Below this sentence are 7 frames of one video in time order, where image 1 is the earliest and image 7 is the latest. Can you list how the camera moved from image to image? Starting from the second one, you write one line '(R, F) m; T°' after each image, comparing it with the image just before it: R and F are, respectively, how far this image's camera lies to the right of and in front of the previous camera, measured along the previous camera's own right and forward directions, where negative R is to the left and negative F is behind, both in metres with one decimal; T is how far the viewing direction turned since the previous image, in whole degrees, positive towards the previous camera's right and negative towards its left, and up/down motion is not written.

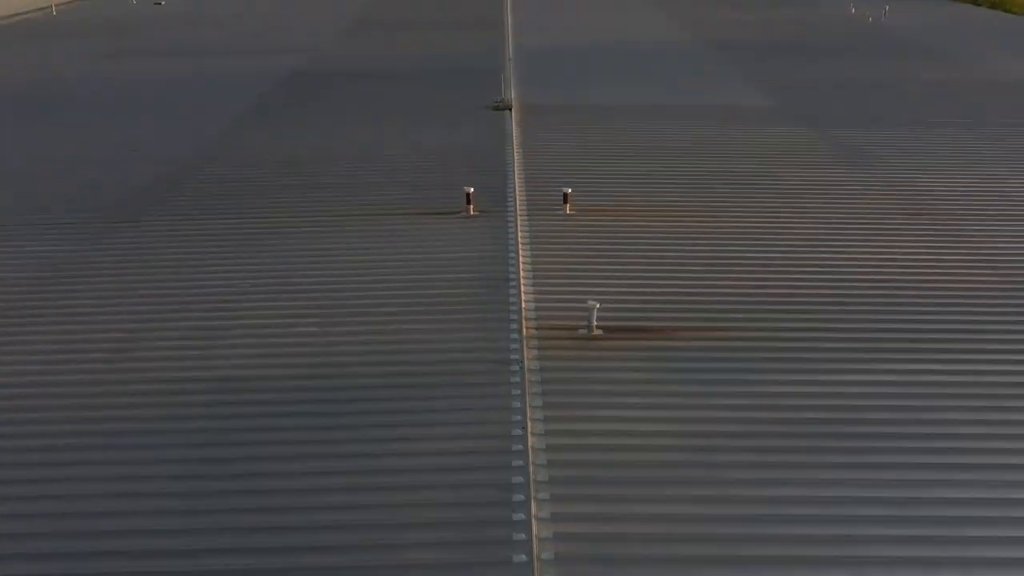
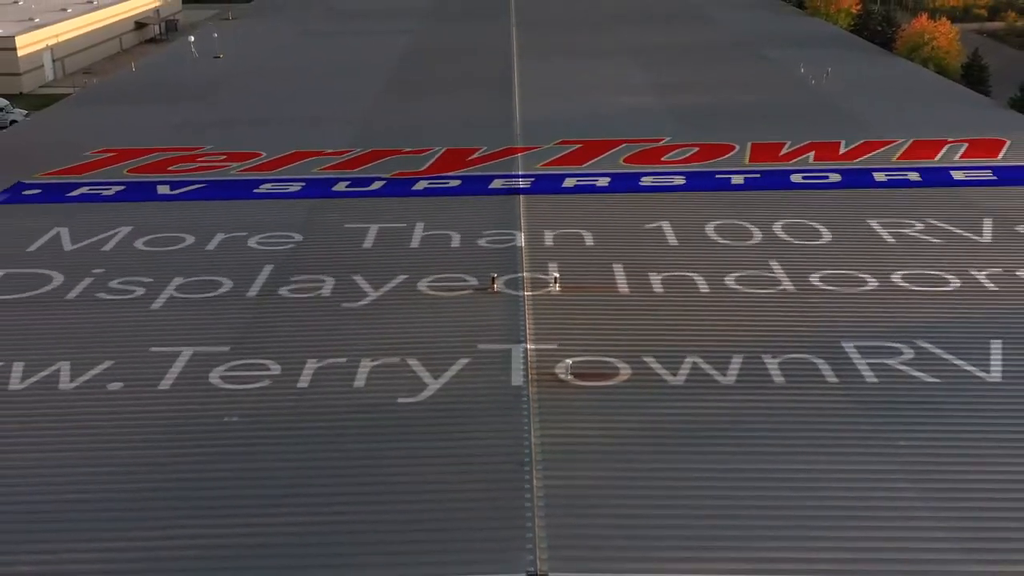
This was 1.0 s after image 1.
(0.0, -0.6) m; 0°
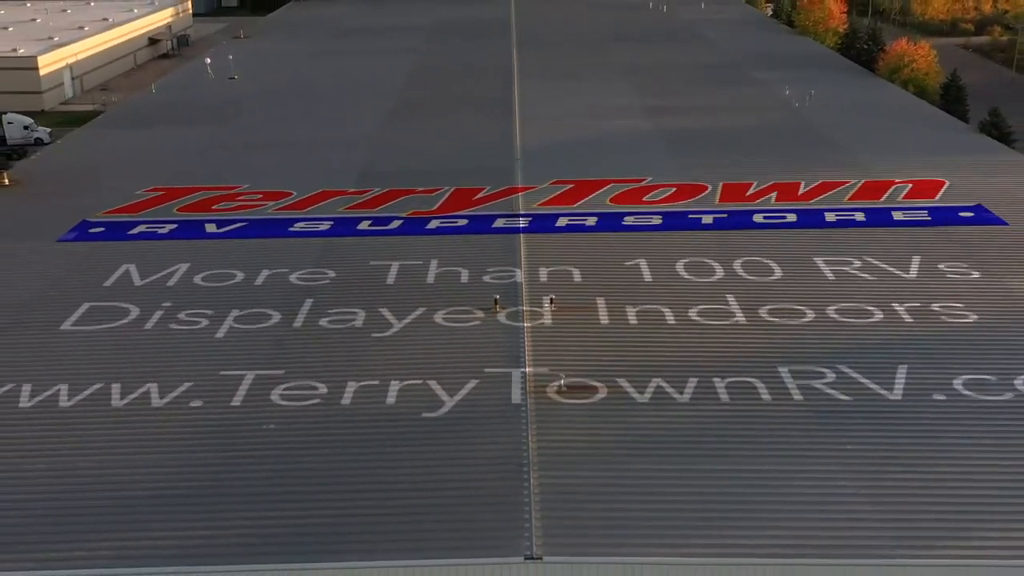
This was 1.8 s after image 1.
(0.0, -1.1) m; 0°
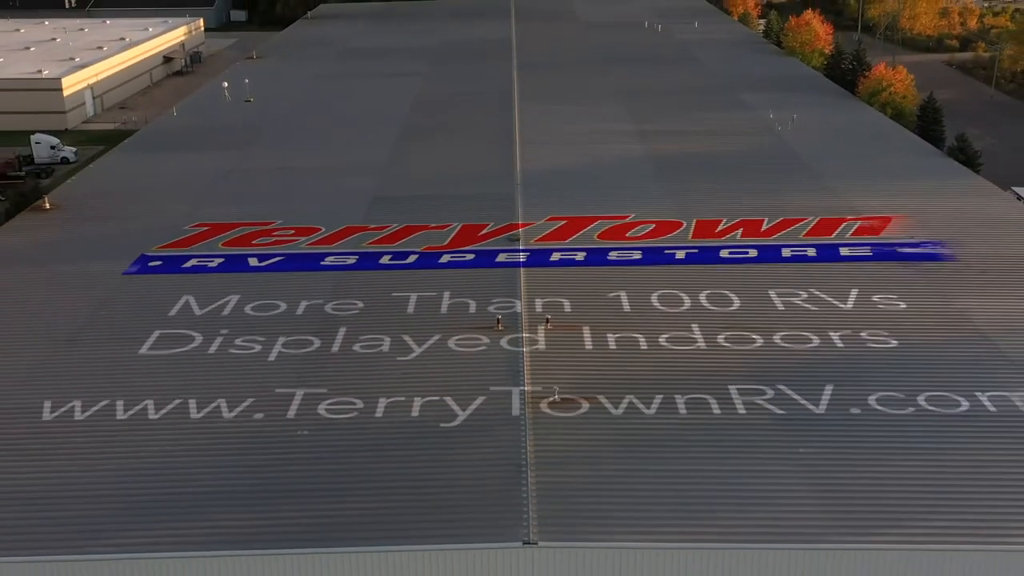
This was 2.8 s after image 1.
(0.0, -1.3) m; 0°
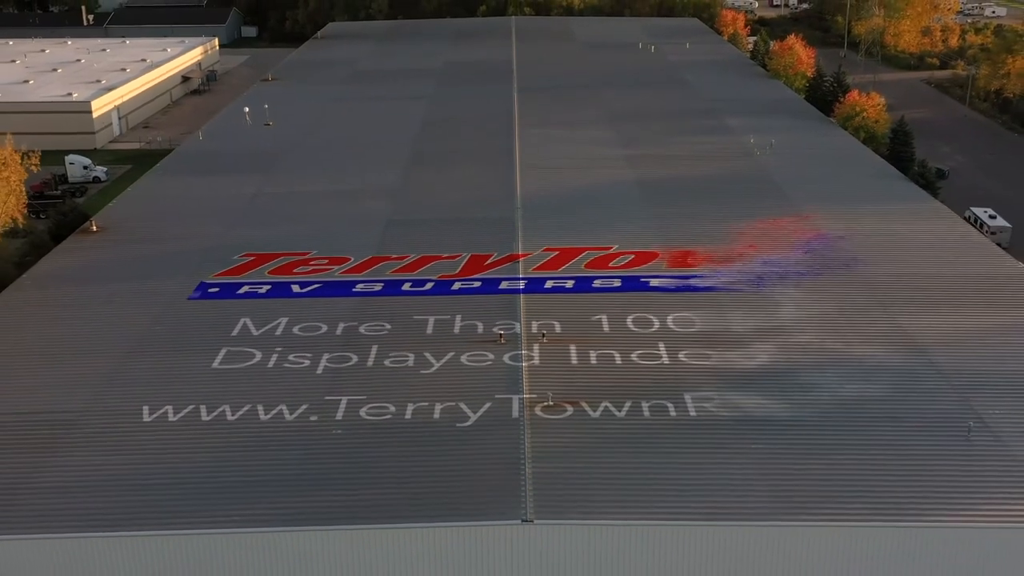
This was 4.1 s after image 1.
(0.0, -1.8) m; 0°
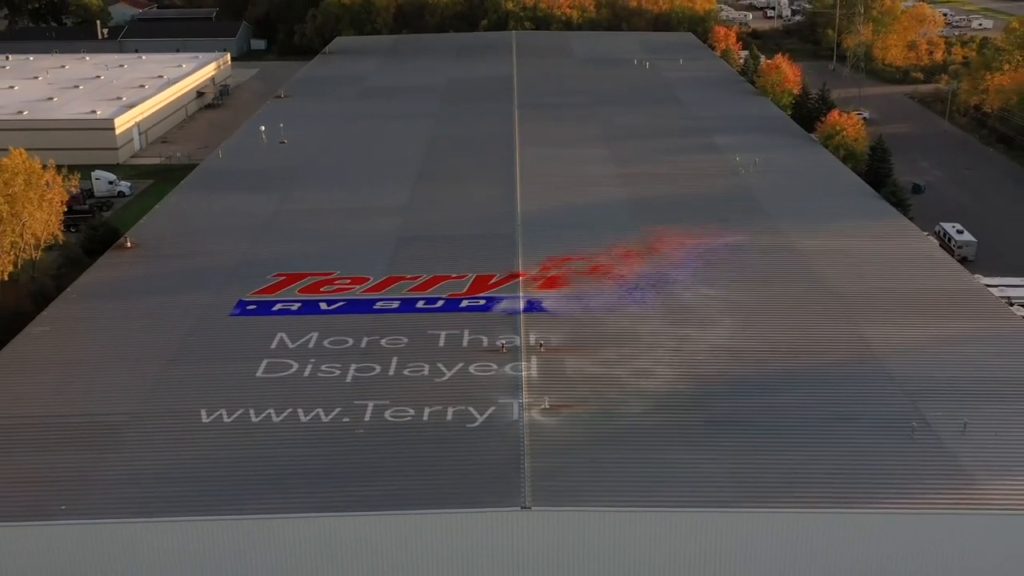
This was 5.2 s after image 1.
(0.0, -1.5) m; 0°
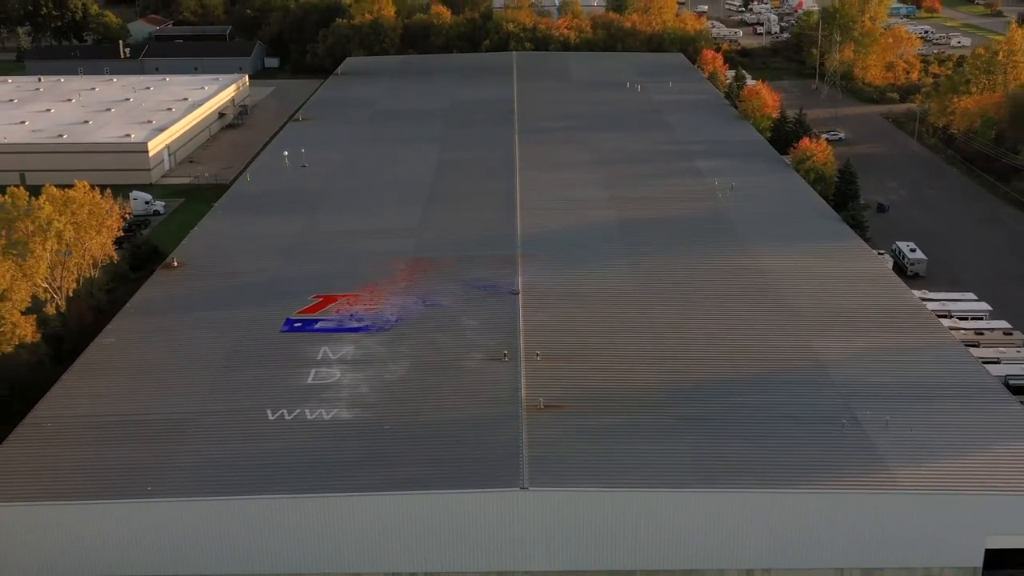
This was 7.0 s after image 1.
(0.0, -2.6) m; 0°
